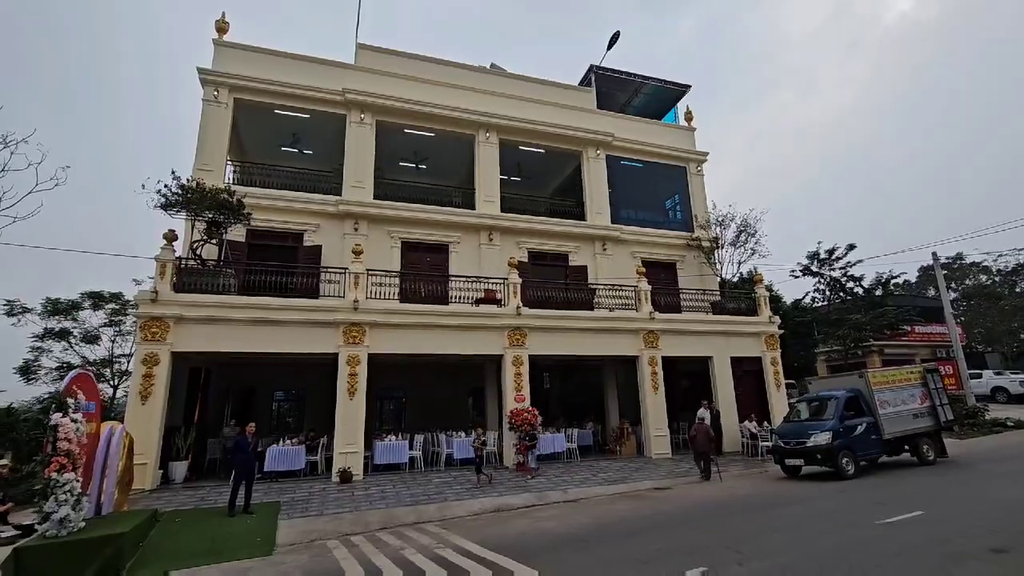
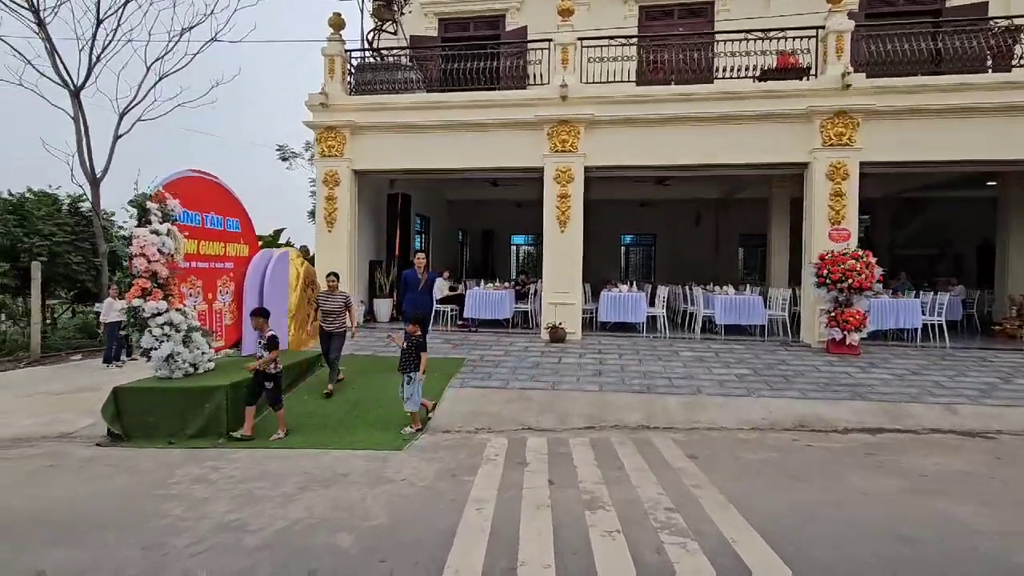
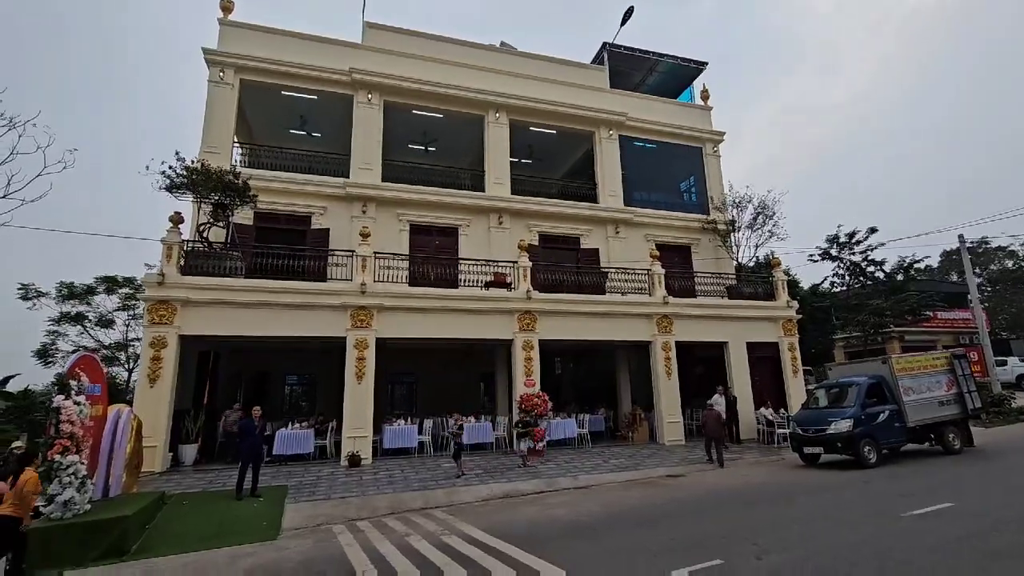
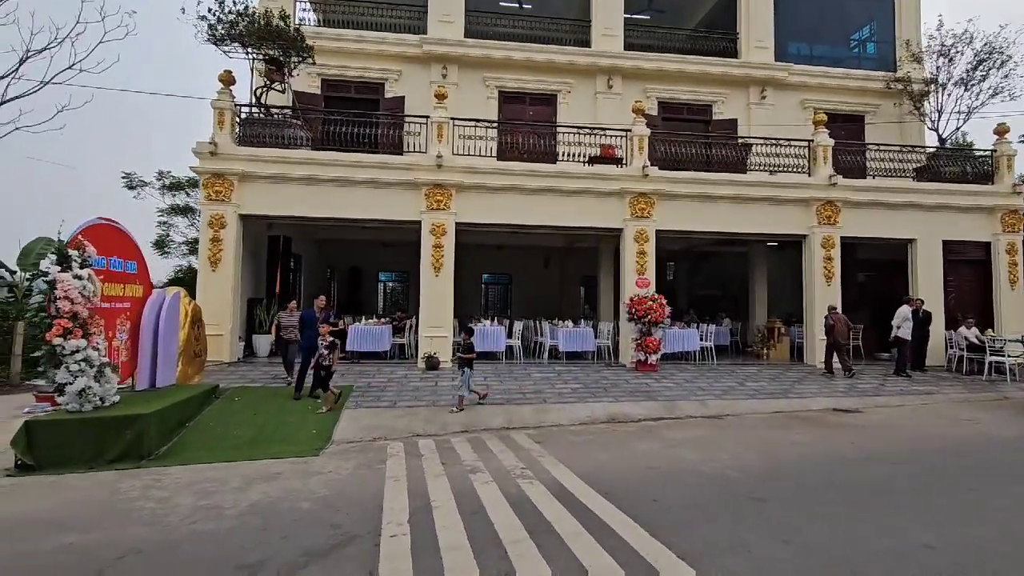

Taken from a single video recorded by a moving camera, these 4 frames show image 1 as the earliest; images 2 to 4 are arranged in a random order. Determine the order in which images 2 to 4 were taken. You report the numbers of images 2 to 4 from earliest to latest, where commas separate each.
3, 4, 2
